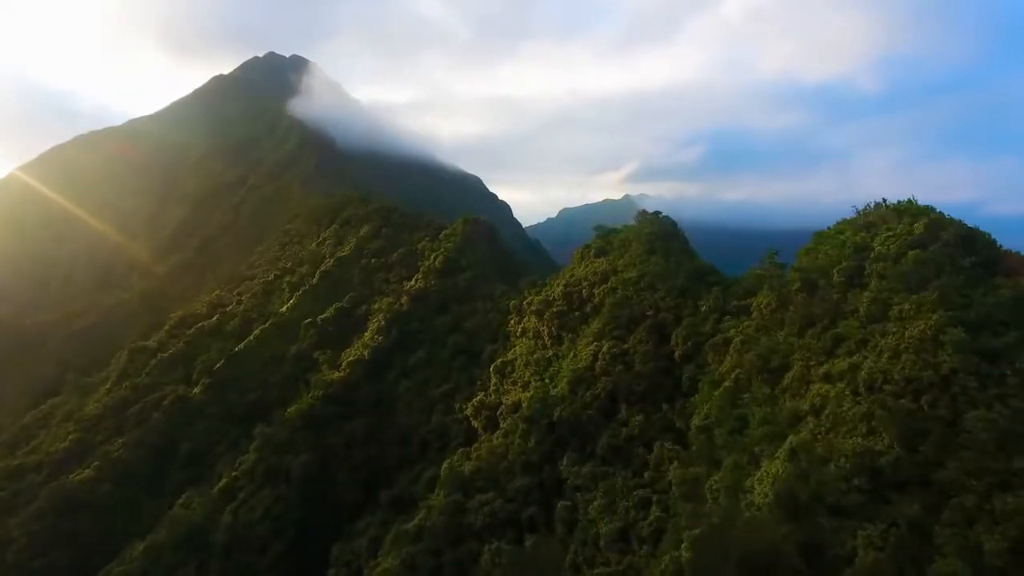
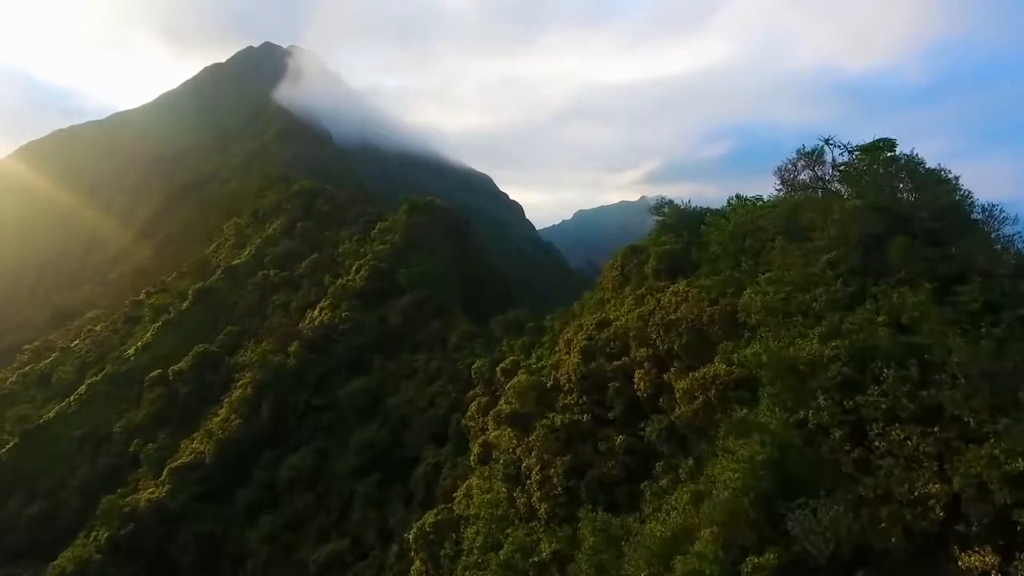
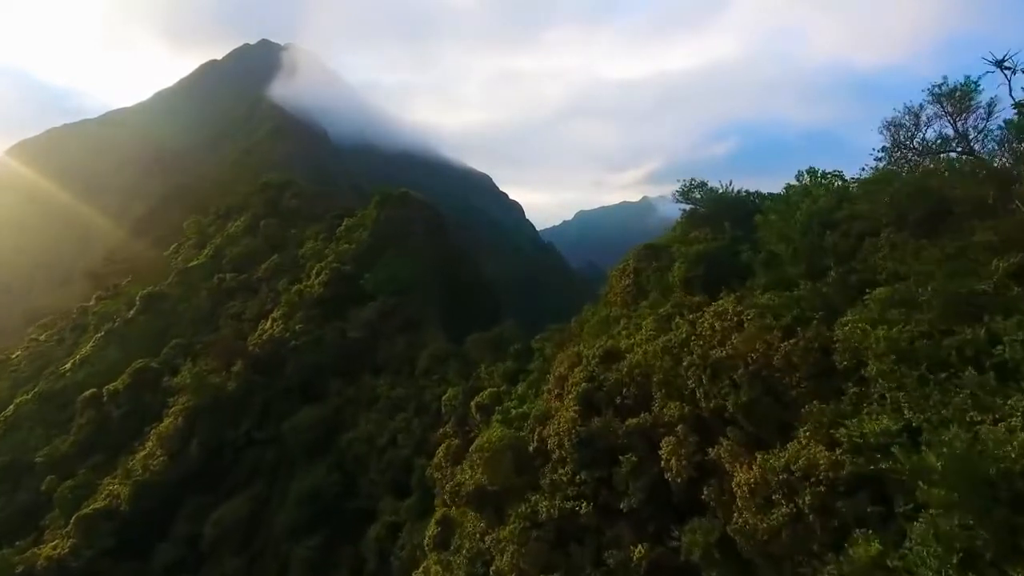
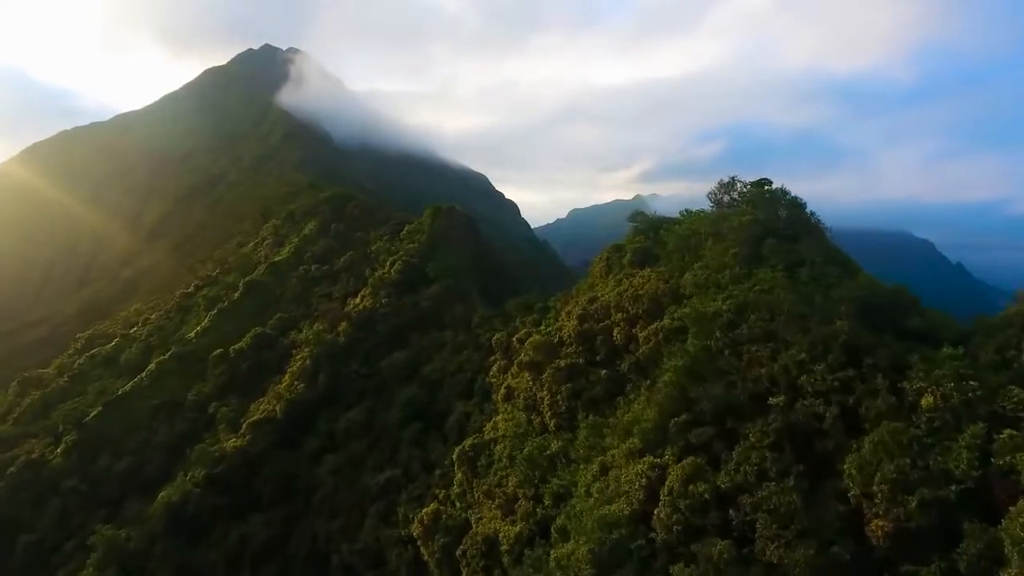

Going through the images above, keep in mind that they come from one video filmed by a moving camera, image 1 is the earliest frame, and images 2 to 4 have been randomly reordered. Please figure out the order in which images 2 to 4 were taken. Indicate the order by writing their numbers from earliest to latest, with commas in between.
4, 2, 3
